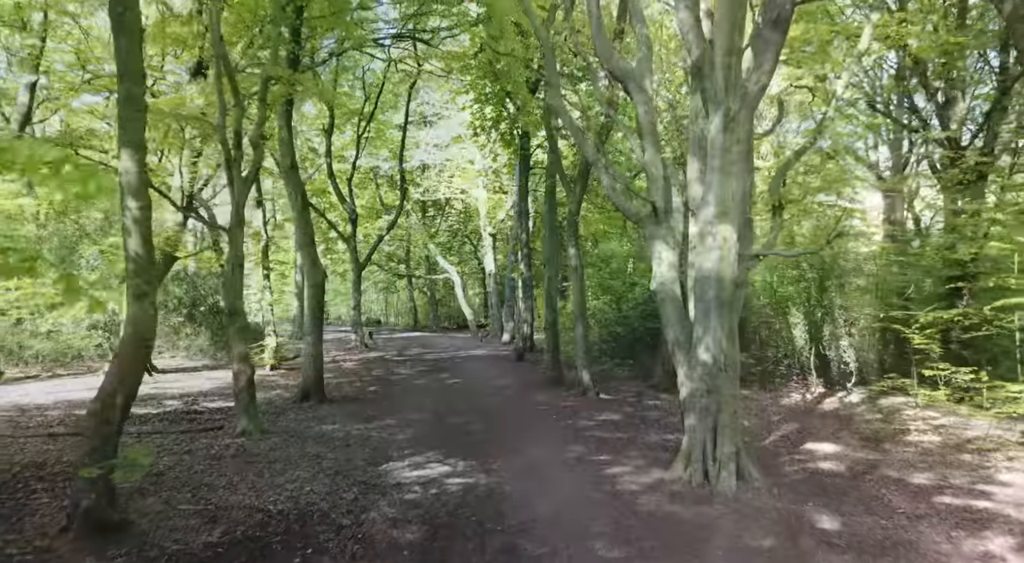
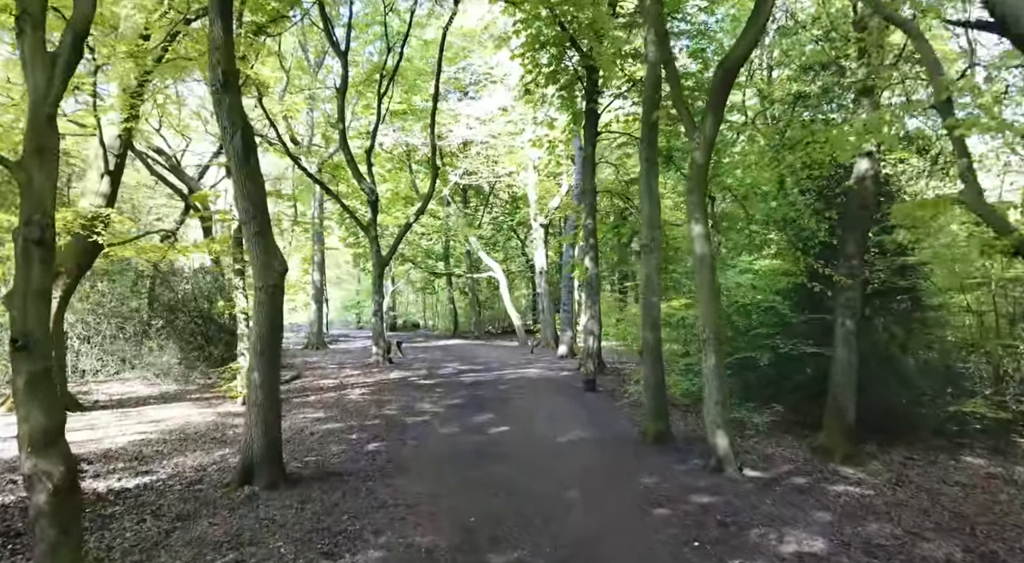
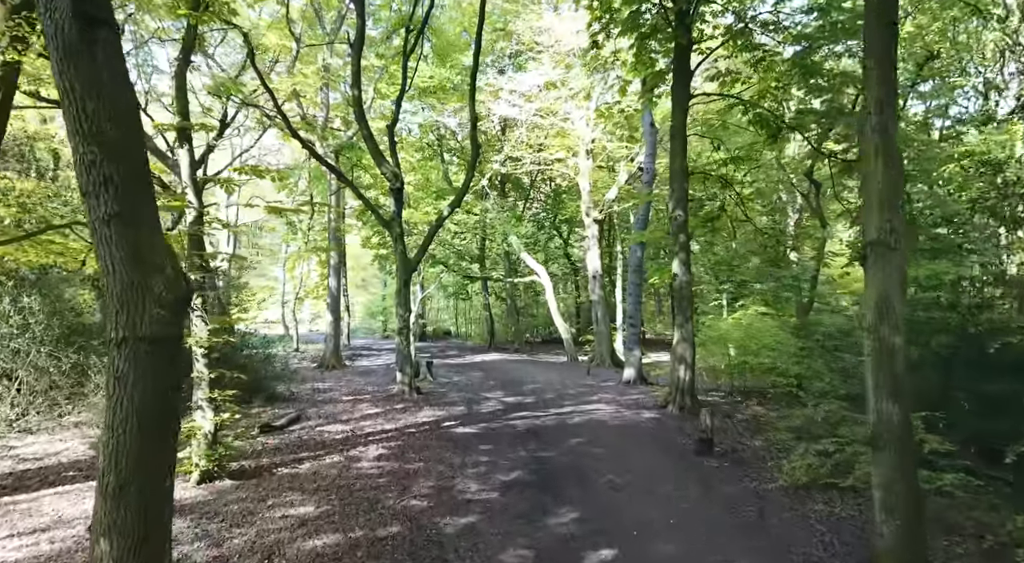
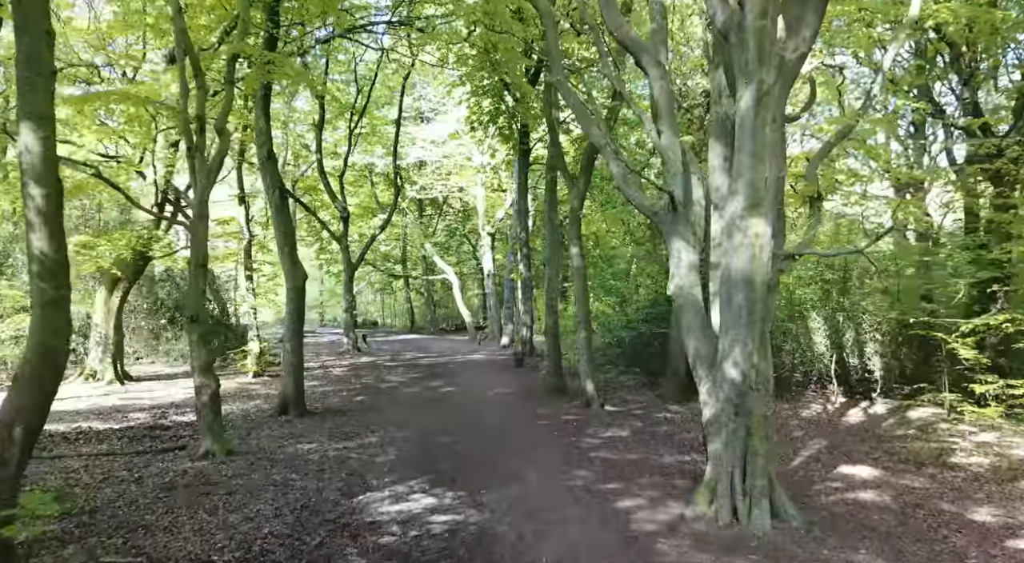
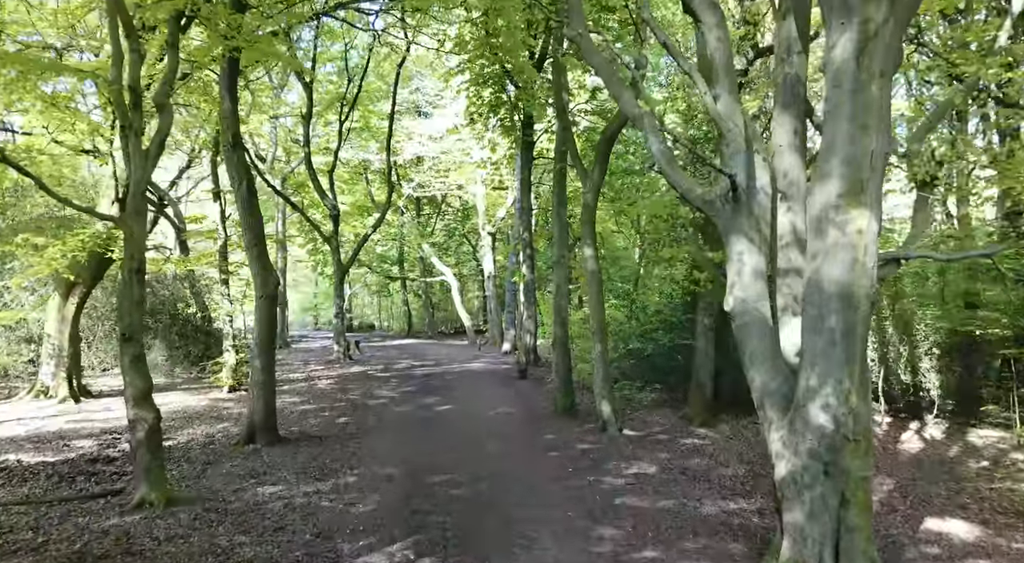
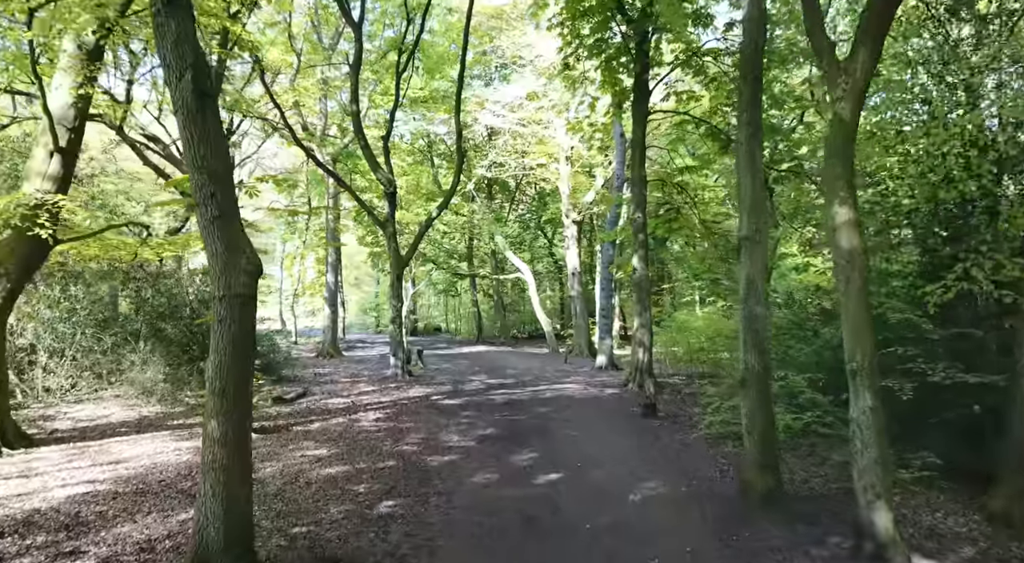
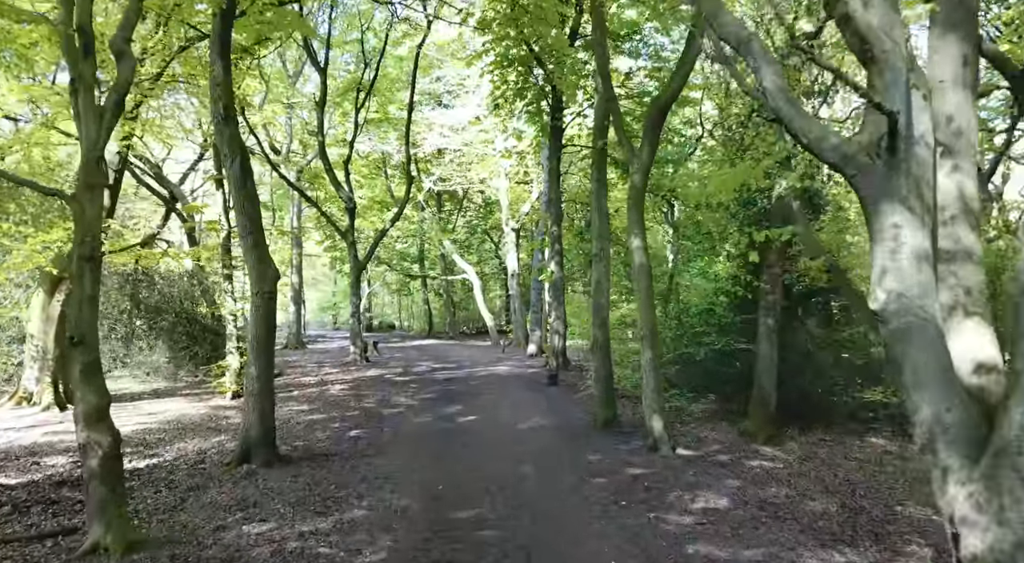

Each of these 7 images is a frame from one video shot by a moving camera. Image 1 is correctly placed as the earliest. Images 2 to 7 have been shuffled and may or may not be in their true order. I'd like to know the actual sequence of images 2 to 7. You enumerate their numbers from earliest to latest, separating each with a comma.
4, 5, 7, 2, 6, 3
